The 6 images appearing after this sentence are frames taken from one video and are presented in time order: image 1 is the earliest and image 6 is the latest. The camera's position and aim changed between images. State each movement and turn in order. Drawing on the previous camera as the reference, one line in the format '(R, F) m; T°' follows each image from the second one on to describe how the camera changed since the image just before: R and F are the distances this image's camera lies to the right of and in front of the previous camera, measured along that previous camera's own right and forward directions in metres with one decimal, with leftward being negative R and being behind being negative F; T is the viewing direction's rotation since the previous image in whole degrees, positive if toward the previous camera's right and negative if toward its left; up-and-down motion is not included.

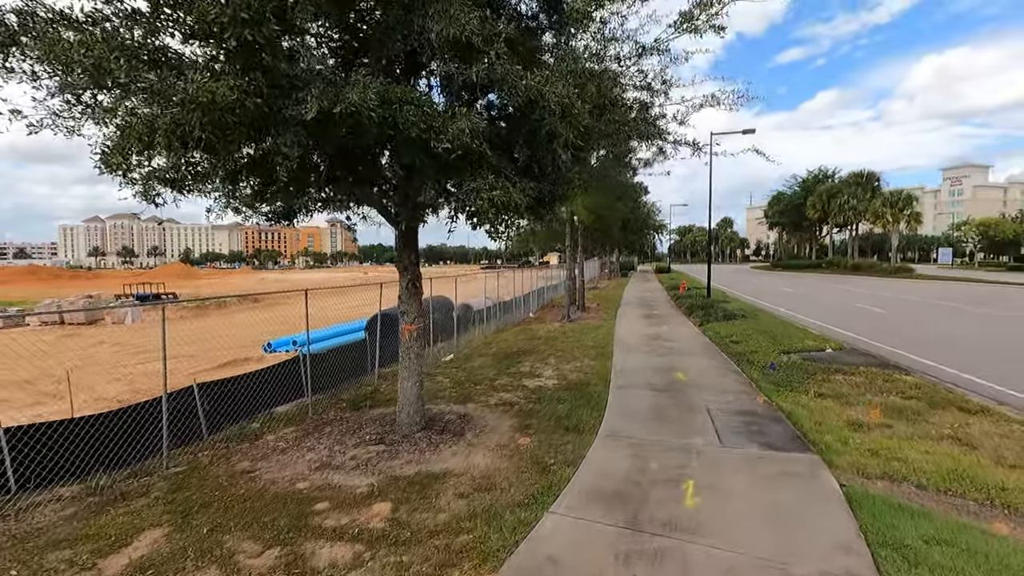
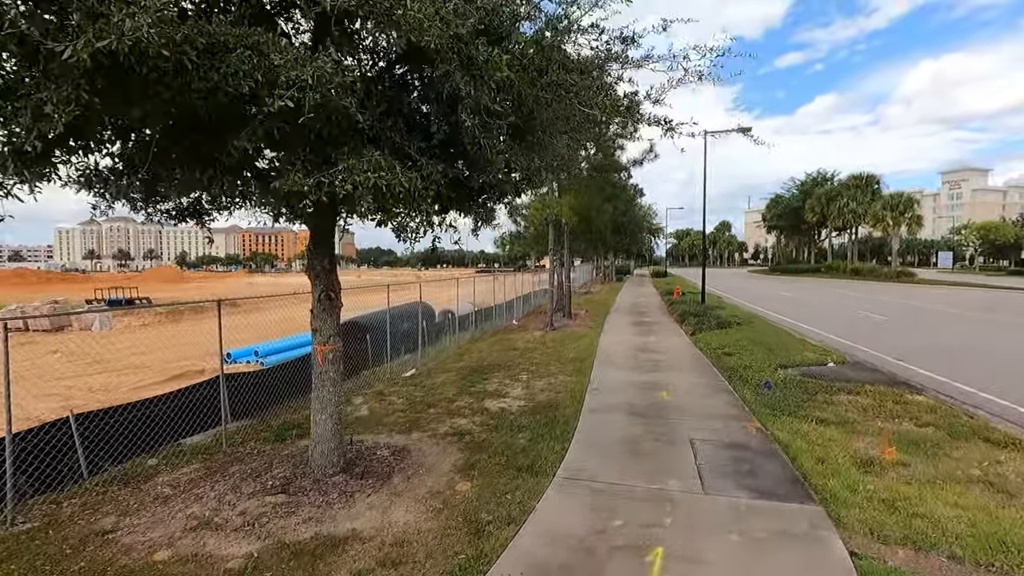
(+0.5, +0.9) m; 0°
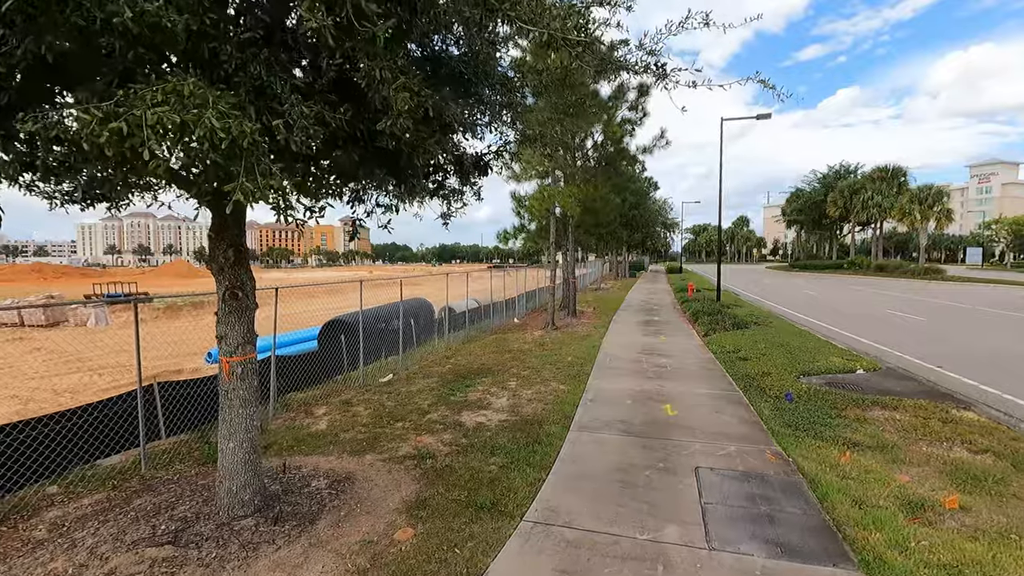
(+0.4, +0.9) m; -2°
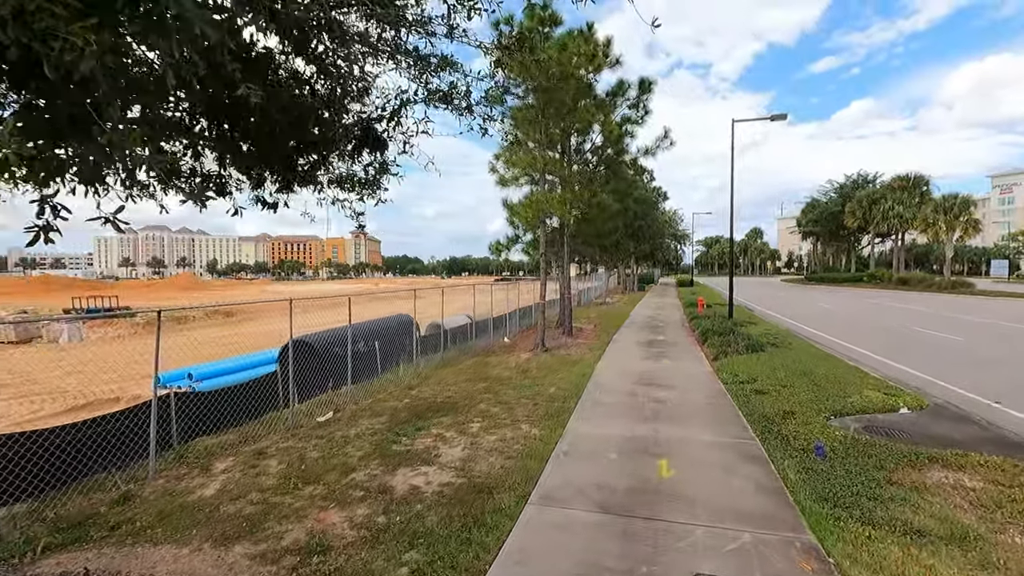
(+0.6, +1.4) m; -1°
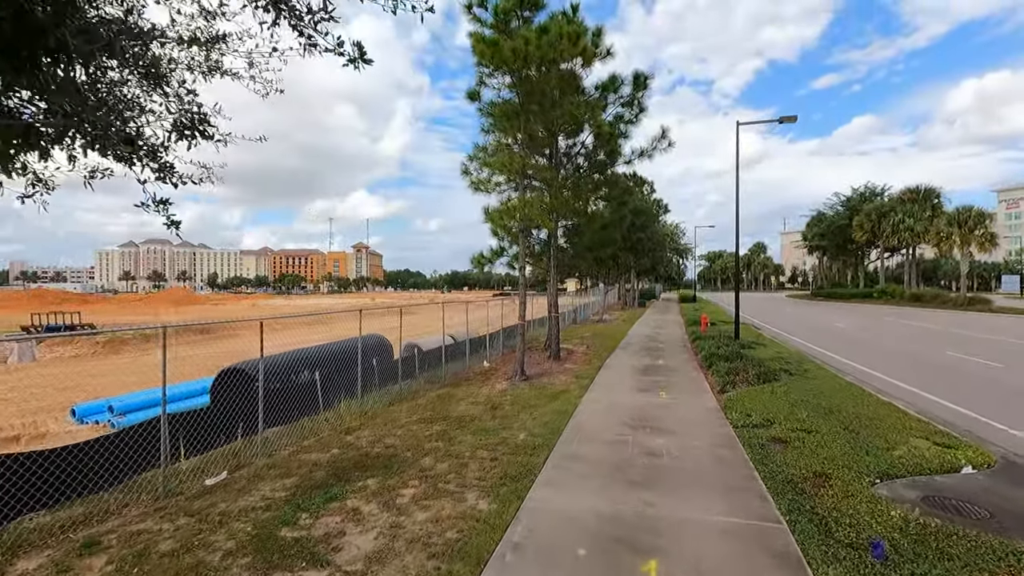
(+0.5, +1.5) m; 0°
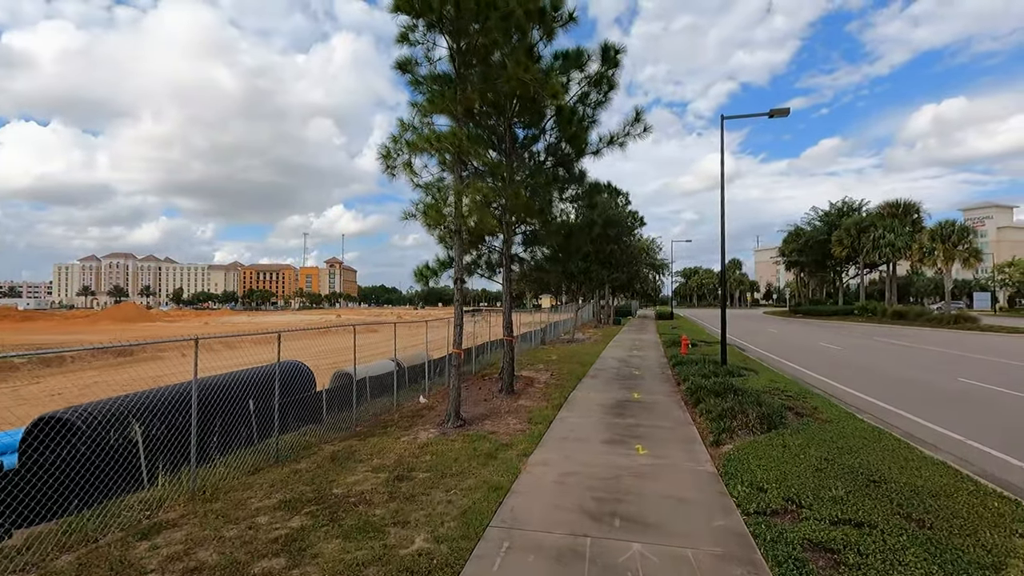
(+0.6, +2.3) m; +2°
